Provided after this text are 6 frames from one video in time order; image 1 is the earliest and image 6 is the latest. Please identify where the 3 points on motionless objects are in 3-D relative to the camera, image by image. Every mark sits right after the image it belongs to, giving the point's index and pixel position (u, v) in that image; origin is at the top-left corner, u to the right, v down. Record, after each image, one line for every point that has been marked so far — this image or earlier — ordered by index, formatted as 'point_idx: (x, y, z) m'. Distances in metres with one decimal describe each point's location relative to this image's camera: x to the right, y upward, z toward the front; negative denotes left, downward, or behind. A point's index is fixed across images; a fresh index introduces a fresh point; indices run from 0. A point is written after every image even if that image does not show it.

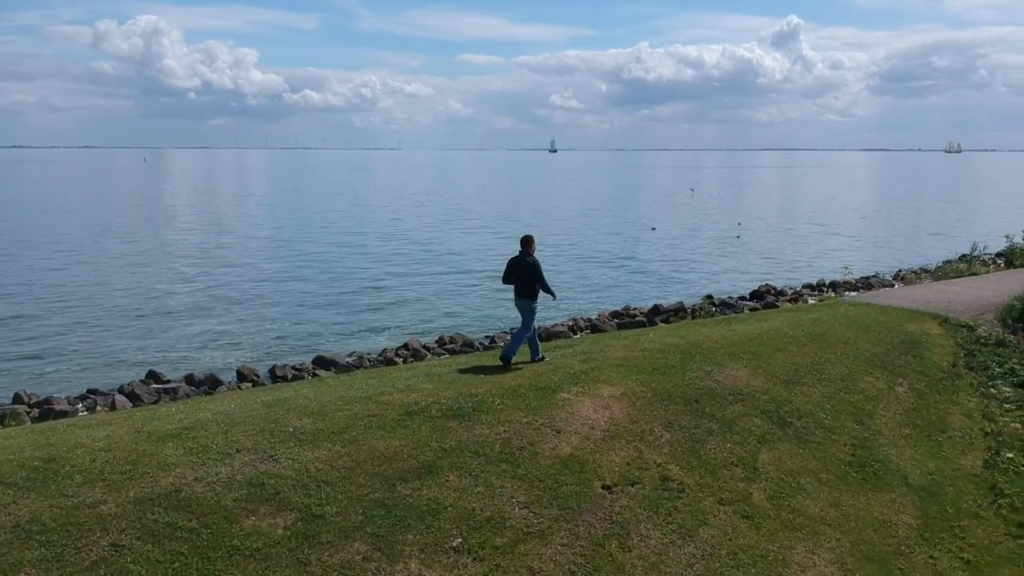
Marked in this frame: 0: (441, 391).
0: (-0.7, -0.9, +9.1) m
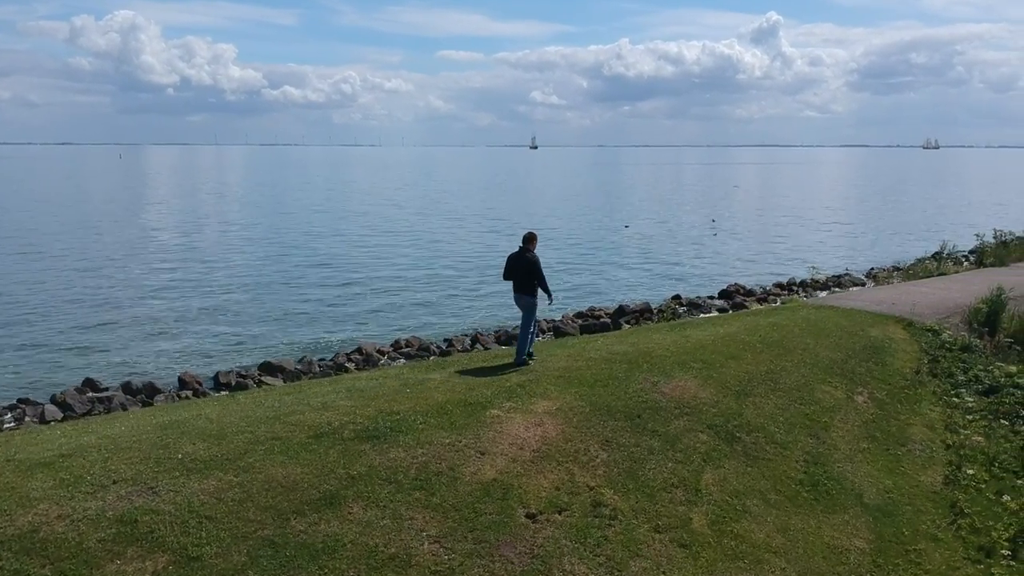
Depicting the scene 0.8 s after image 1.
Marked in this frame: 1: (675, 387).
0: (-1.3, -1.0, +8.4) m
1: (+1.7, -1.0, +10.3) m
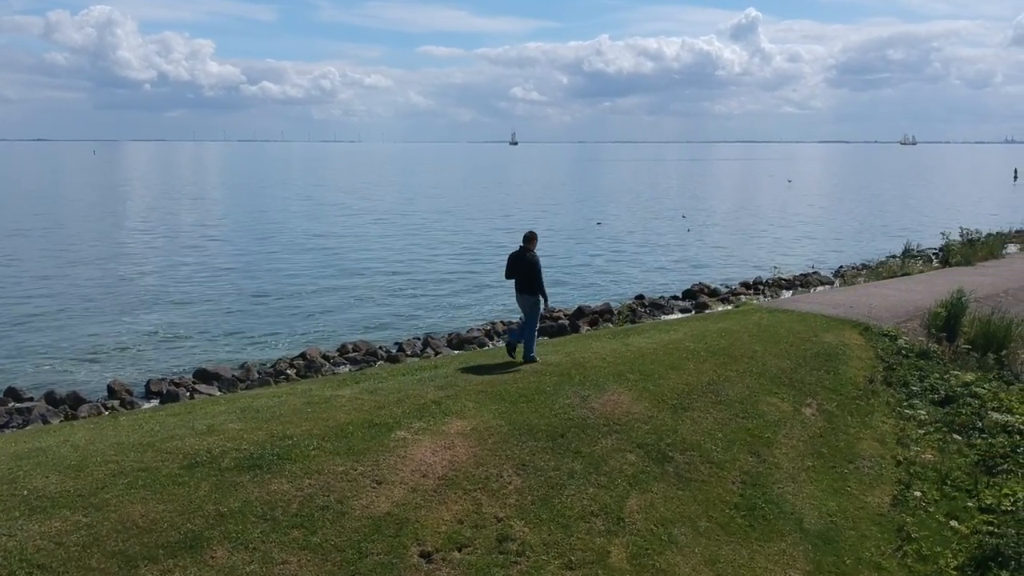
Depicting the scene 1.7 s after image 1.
0: (-2.0, -1.1, +7.7) m
1: (+0.9, -1.1, +9.6) m
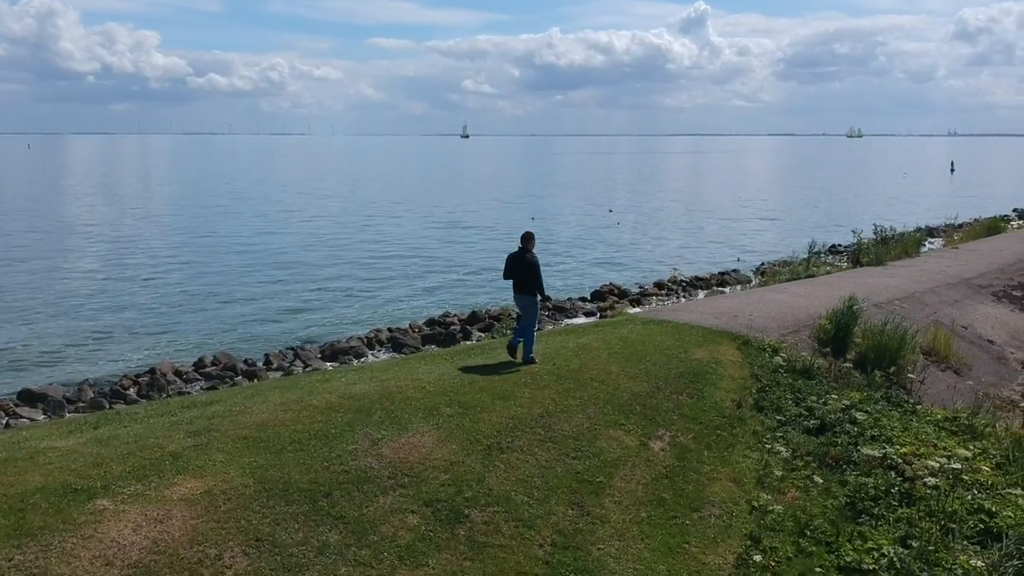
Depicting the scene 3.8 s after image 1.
0: (-3.7, -1.3, +6.0) m
1: (-0.9, -1.3, +8.0) m
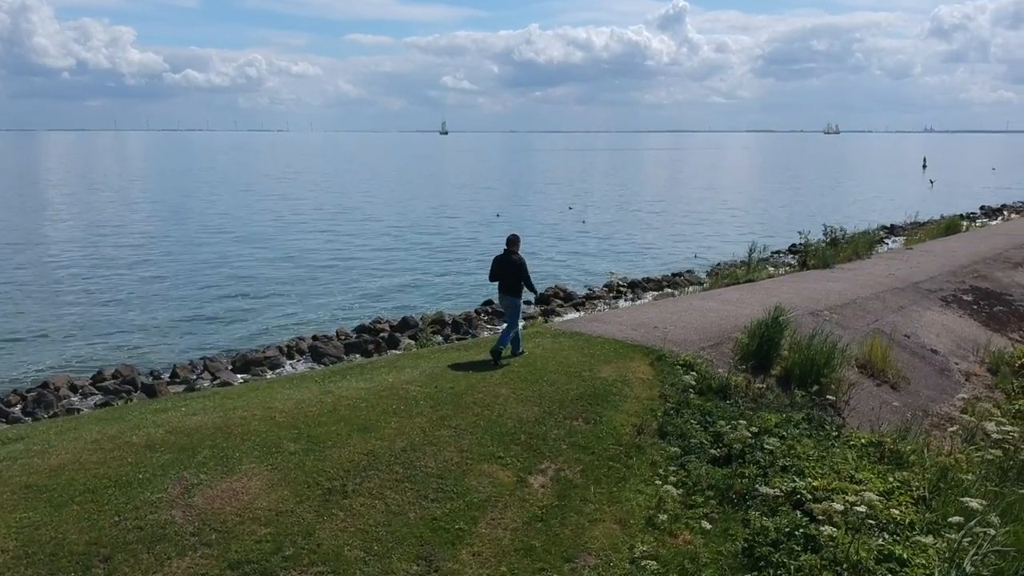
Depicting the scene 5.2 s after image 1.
0: (-4.8, -1.5, +4.8) m
1: (-2.0, -1.4, +6.9) m
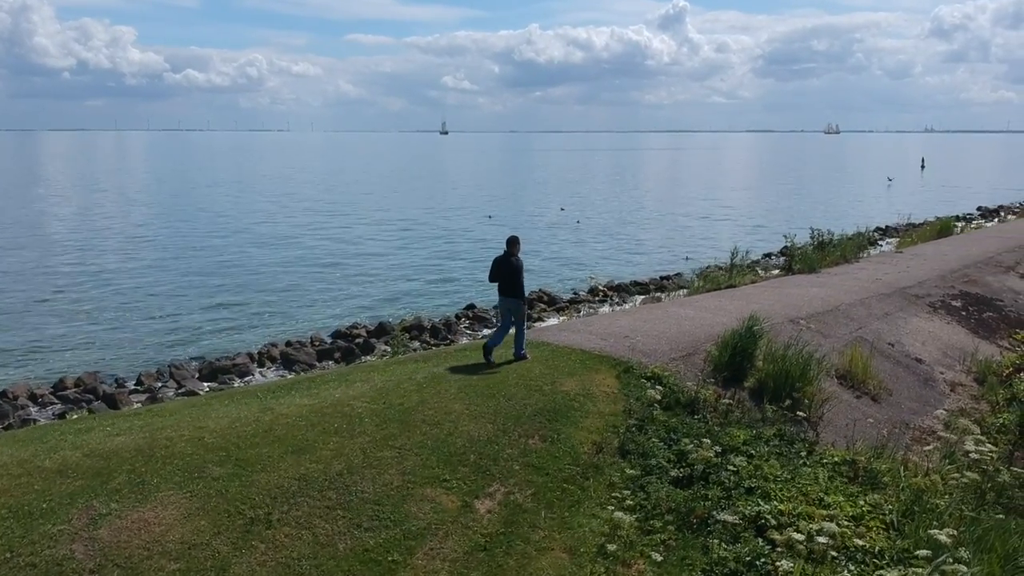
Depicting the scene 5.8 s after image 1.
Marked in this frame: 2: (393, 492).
0: (-5.2, -1.6, +4.3) m
1: (-2.4, -1.5, +6.4) m
2: (-0.9, -1.5, +7.6) m
